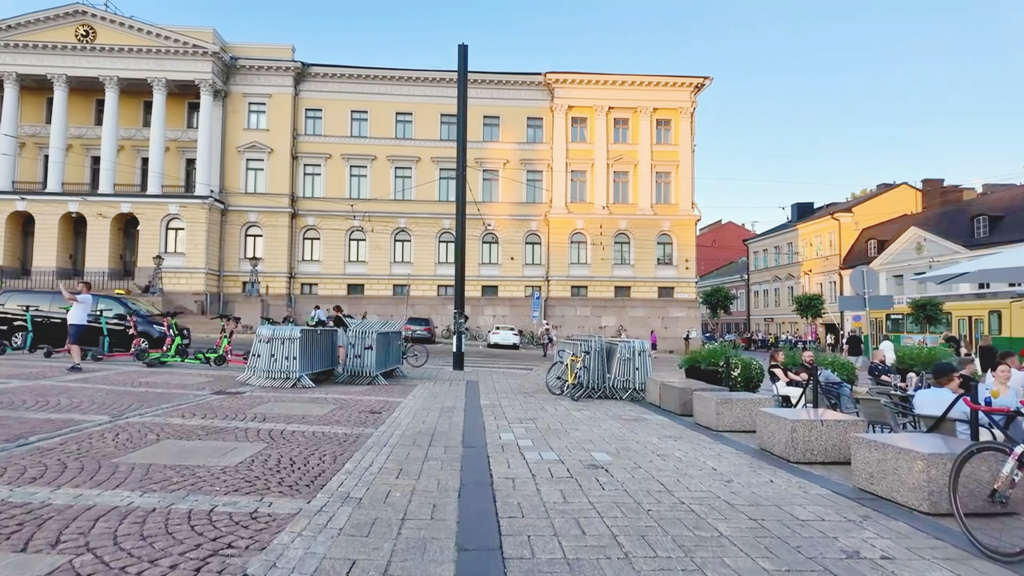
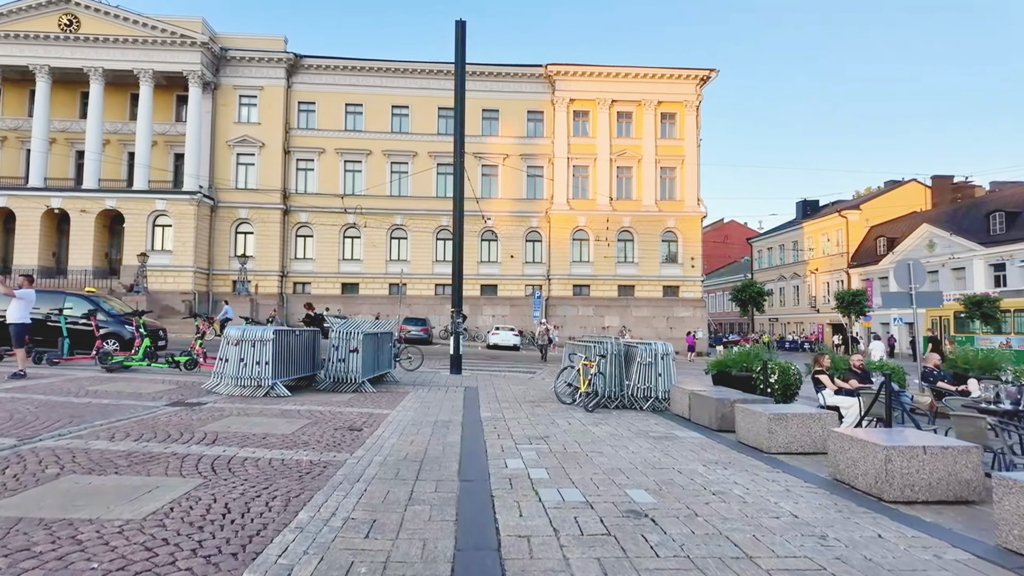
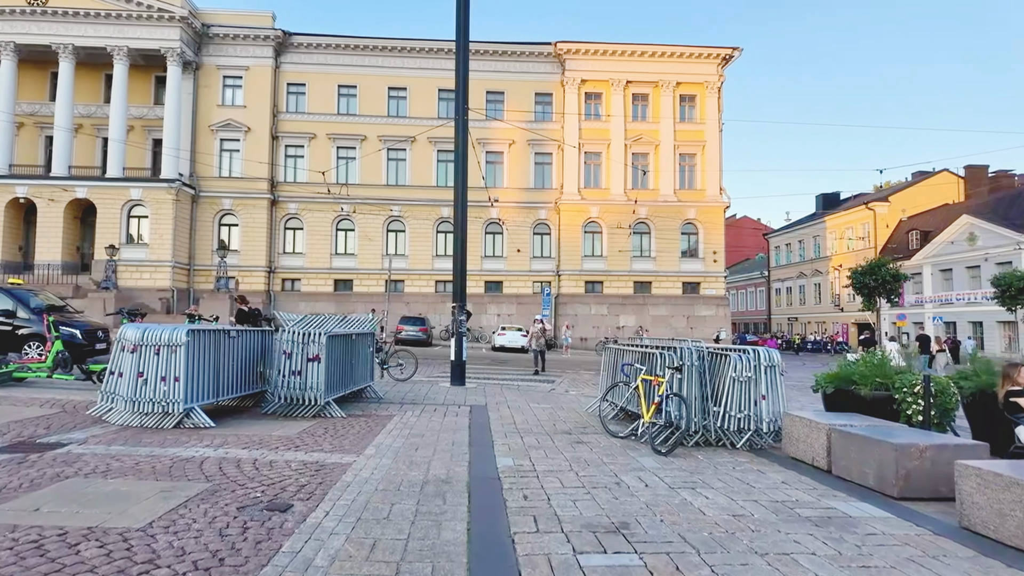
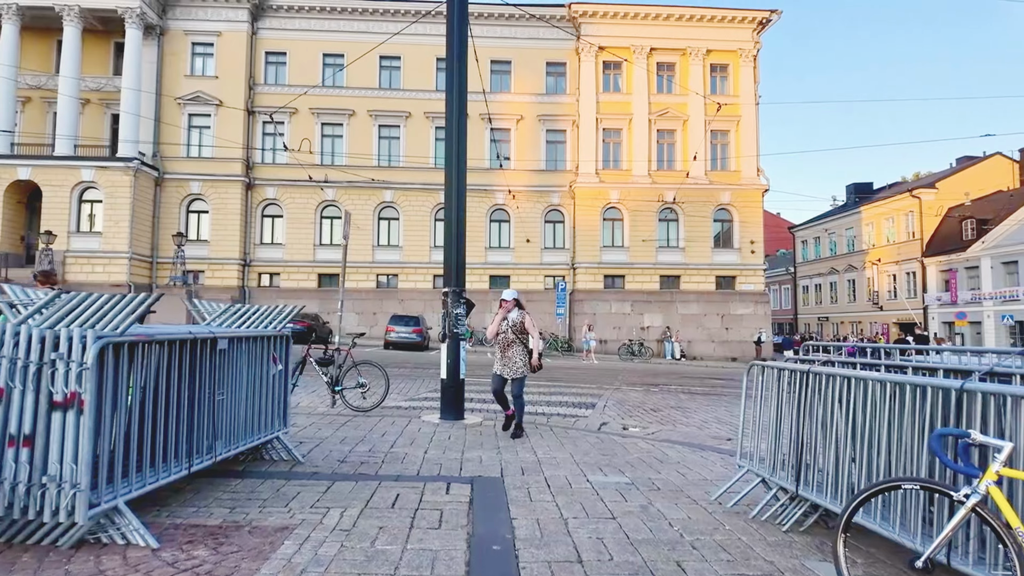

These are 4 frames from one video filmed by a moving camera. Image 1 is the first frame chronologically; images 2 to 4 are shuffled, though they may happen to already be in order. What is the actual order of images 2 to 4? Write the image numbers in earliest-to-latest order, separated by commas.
2, 3, 4
